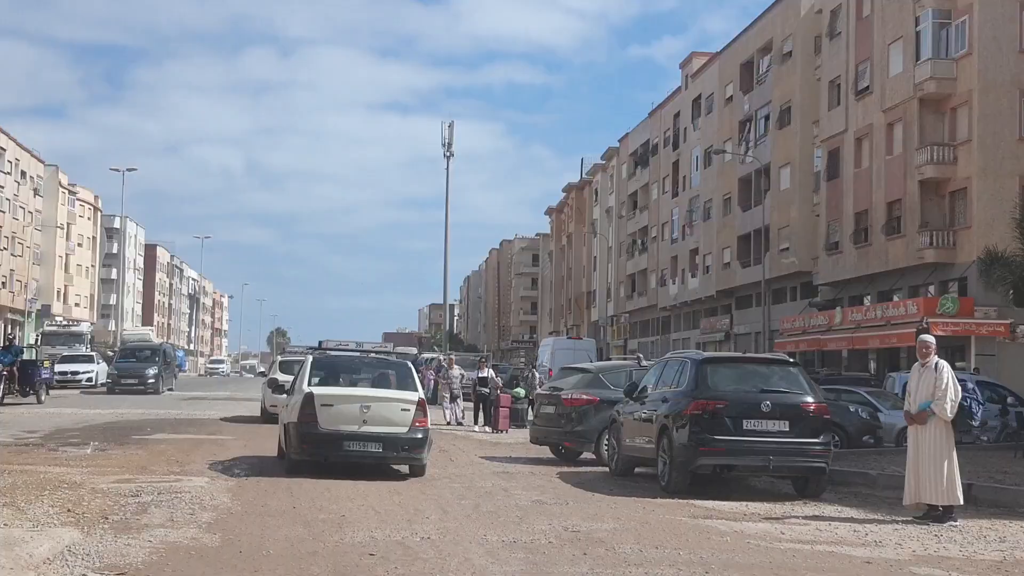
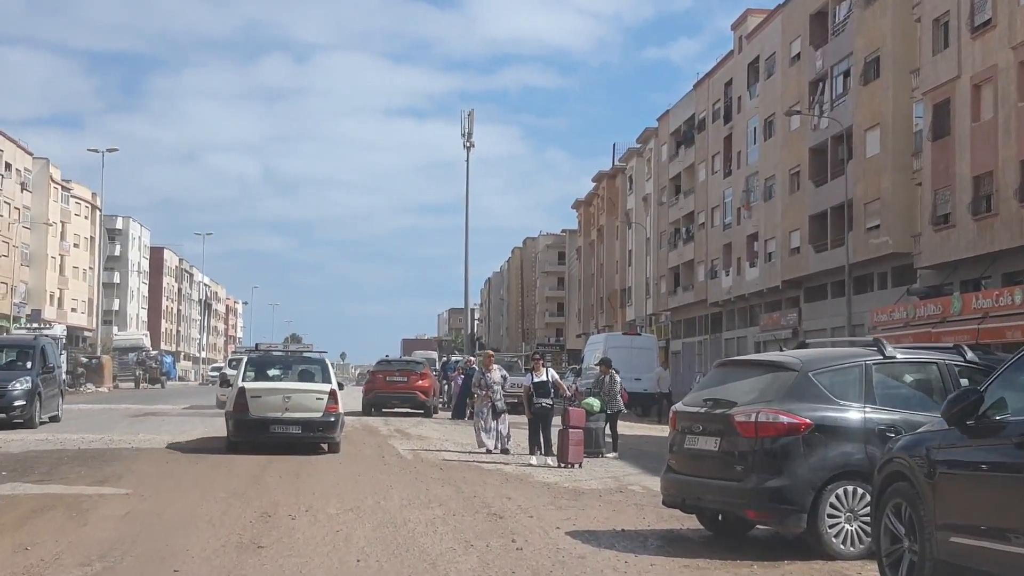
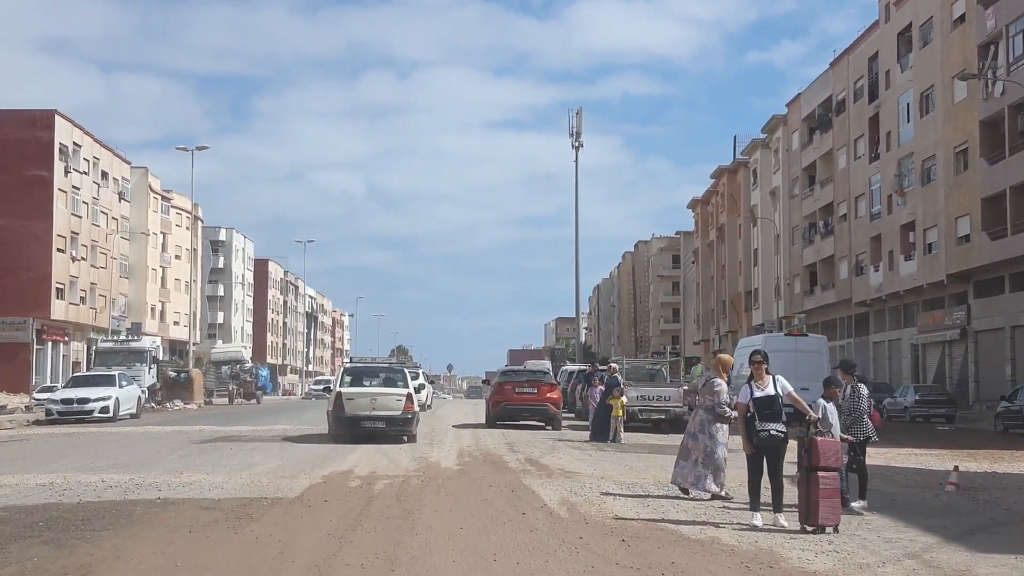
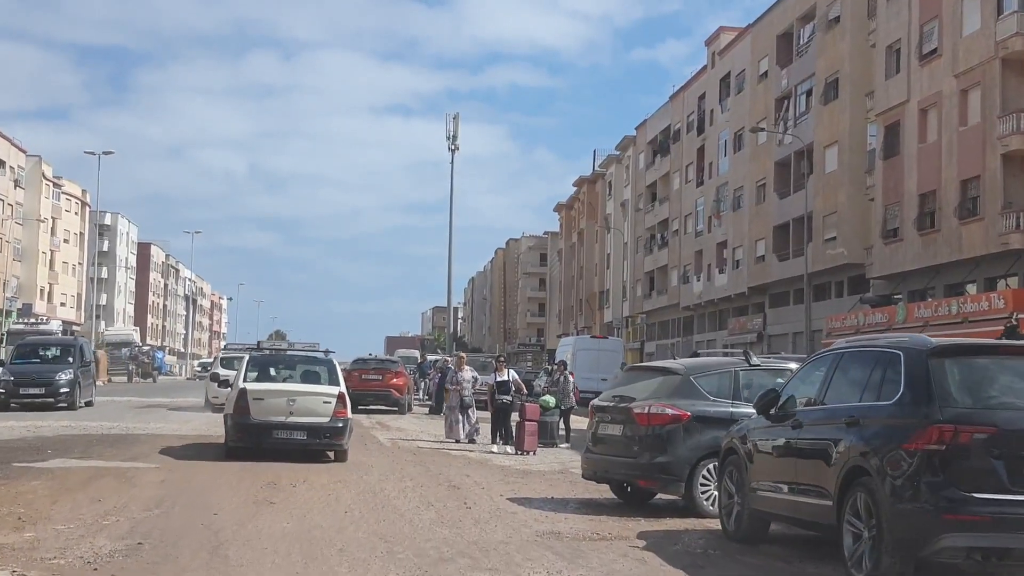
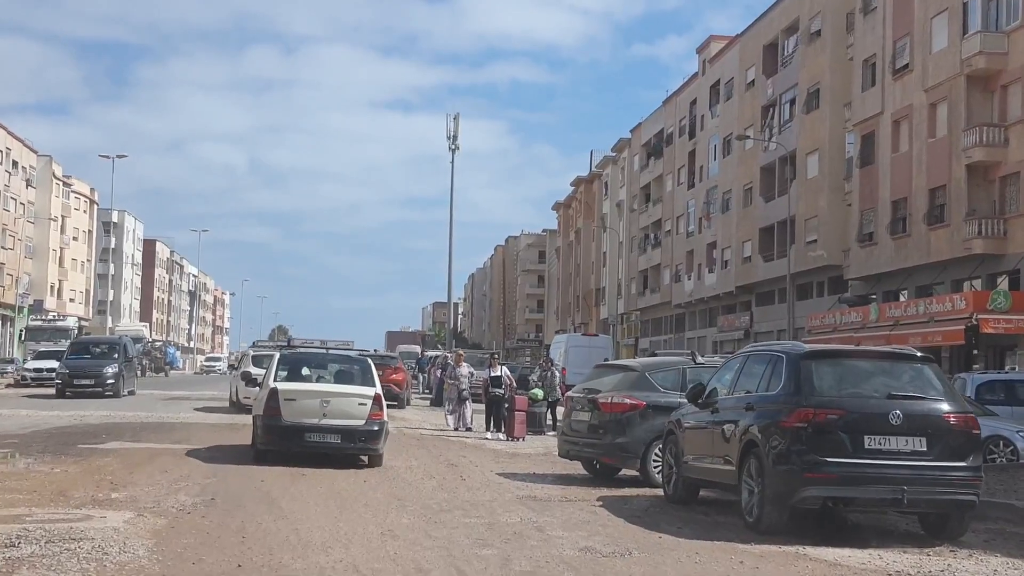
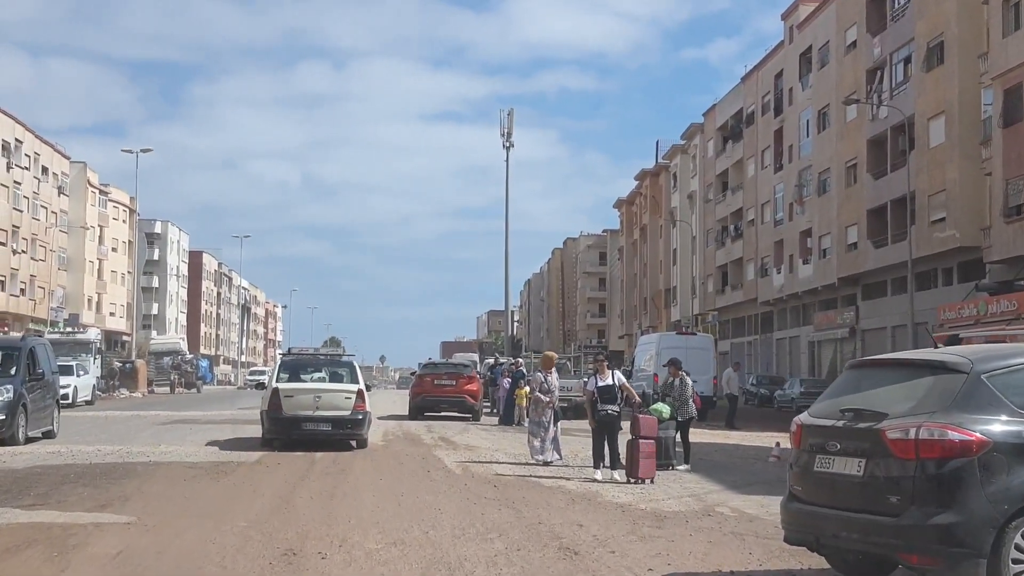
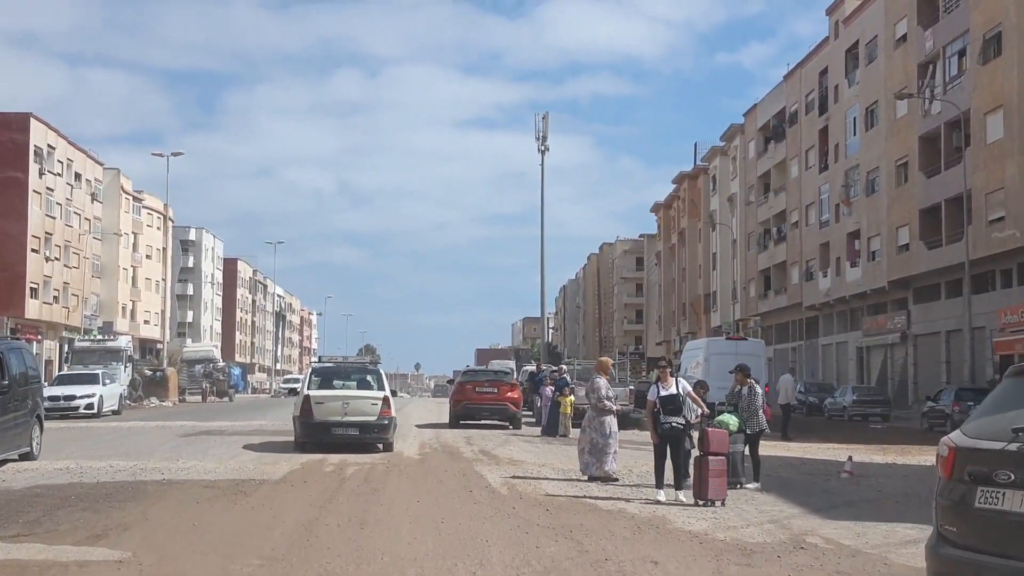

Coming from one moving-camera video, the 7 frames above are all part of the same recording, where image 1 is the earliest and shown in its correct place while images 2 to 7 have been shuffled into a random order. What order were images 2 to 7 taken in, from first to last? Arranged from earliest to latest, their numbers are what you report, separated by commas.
5, 4, 2, 6, 7, 3
